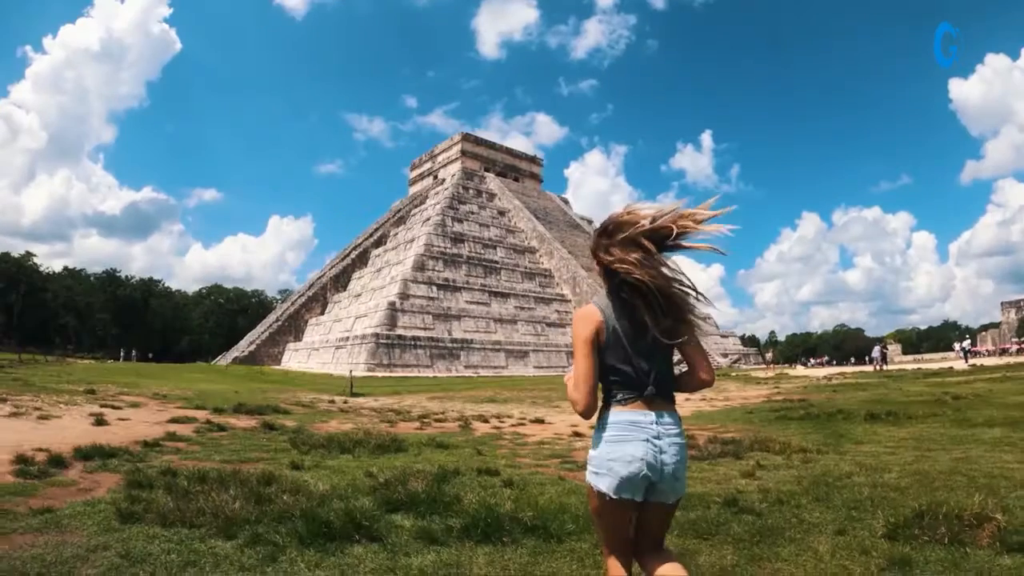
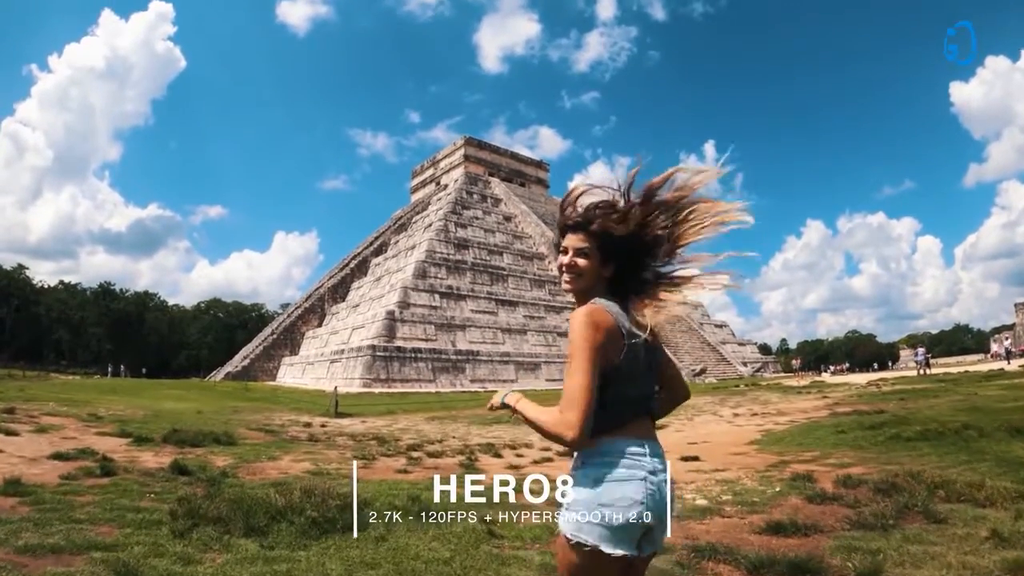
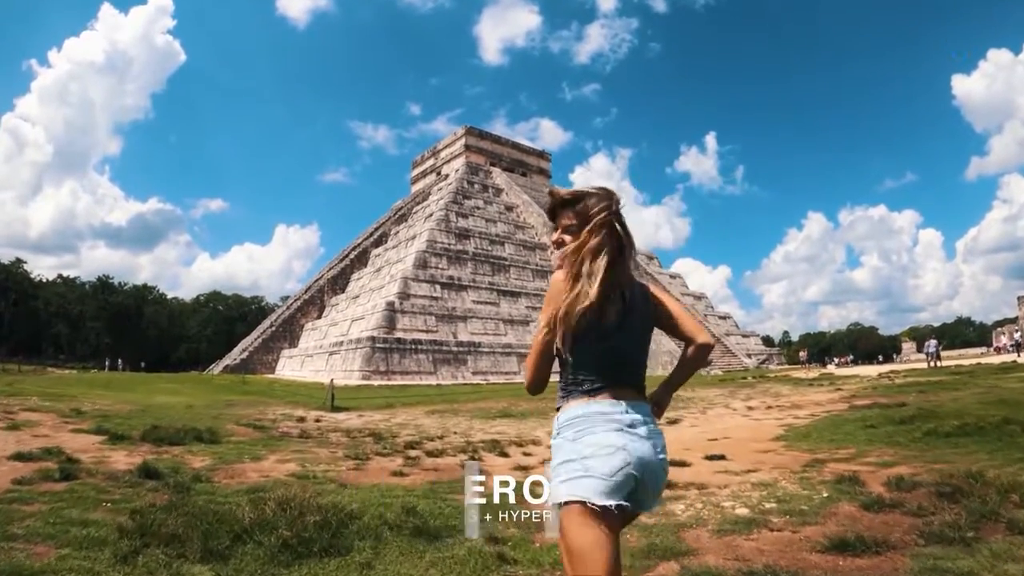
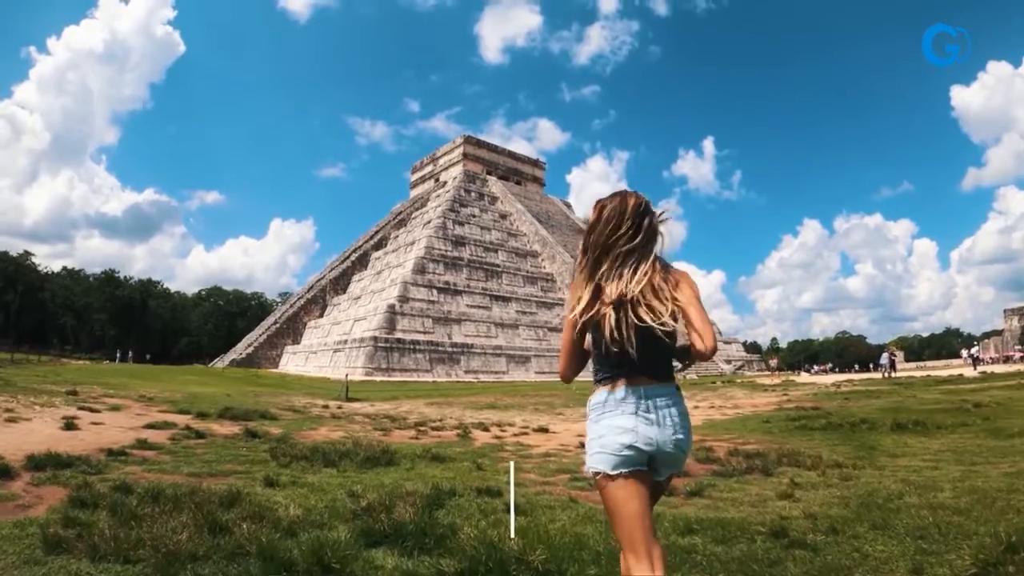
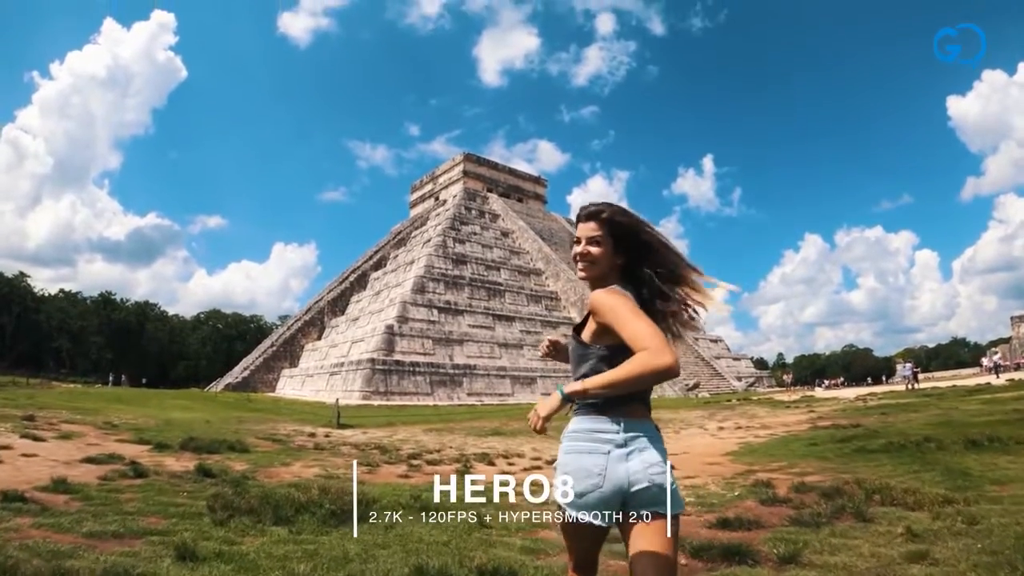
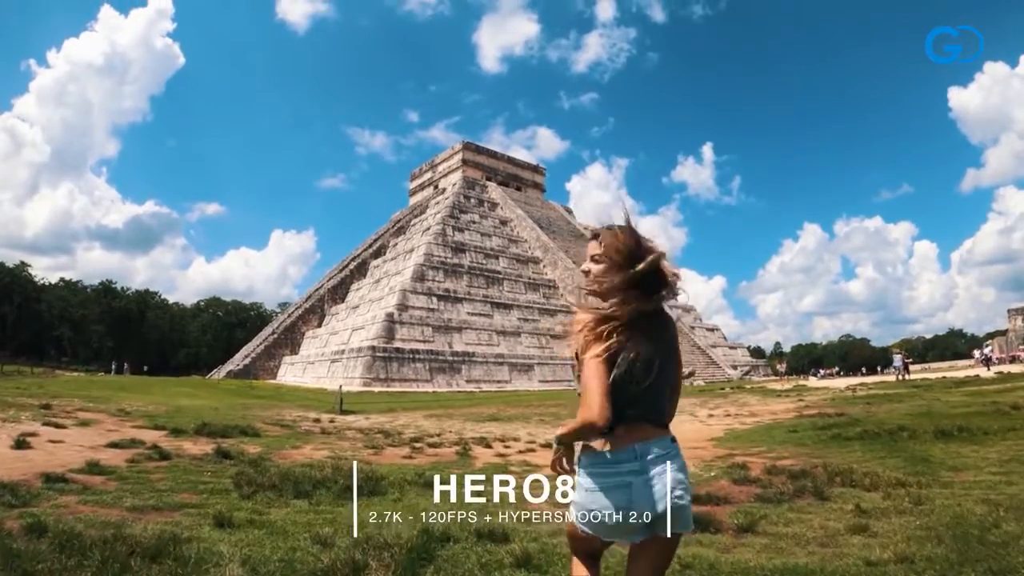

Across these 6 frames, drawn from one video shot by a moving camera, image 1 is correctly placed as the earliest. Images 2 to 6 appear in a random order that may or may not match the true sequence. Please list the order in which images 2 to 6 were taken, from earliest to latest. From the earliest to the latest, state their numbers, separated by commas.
4, 6, 5, 2, 3
